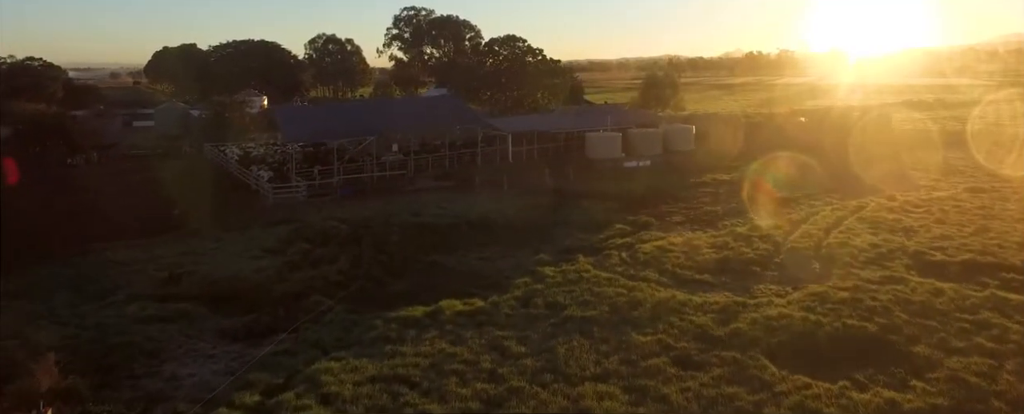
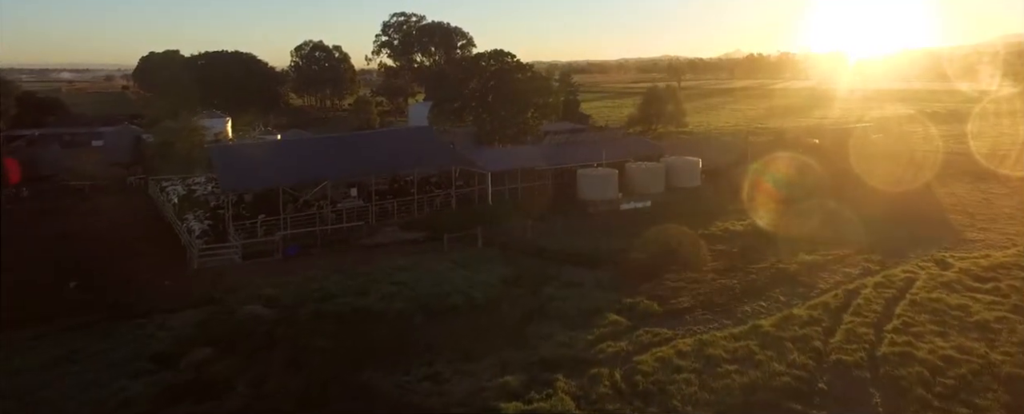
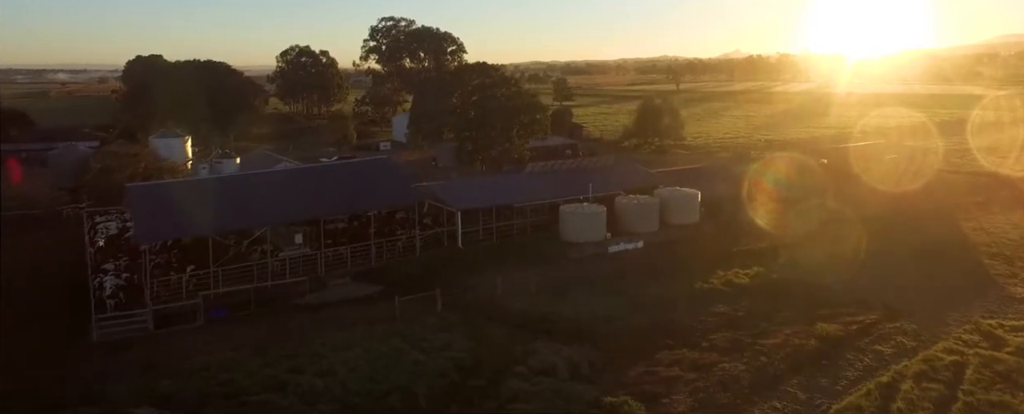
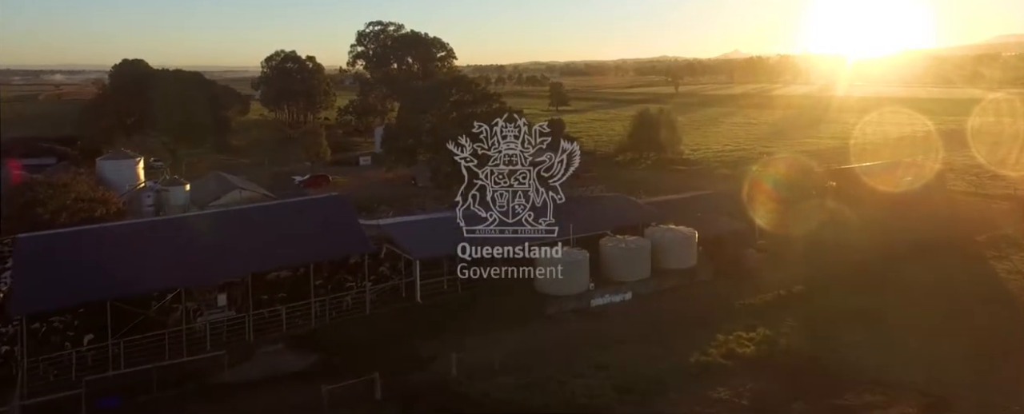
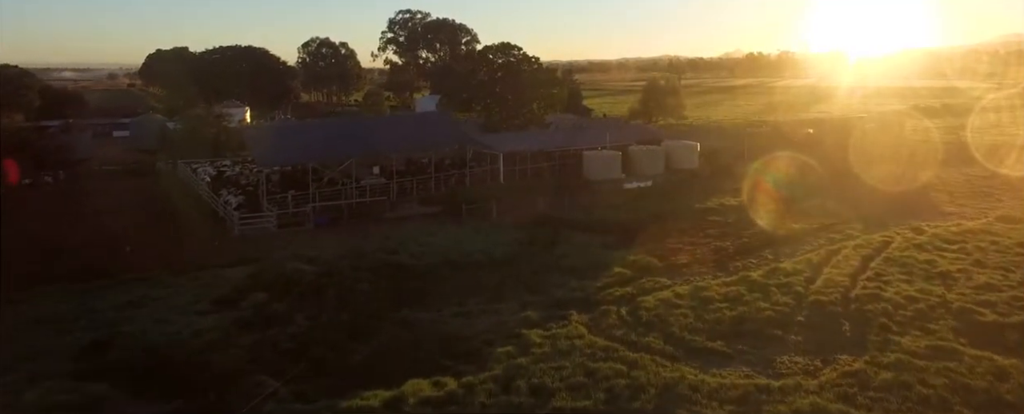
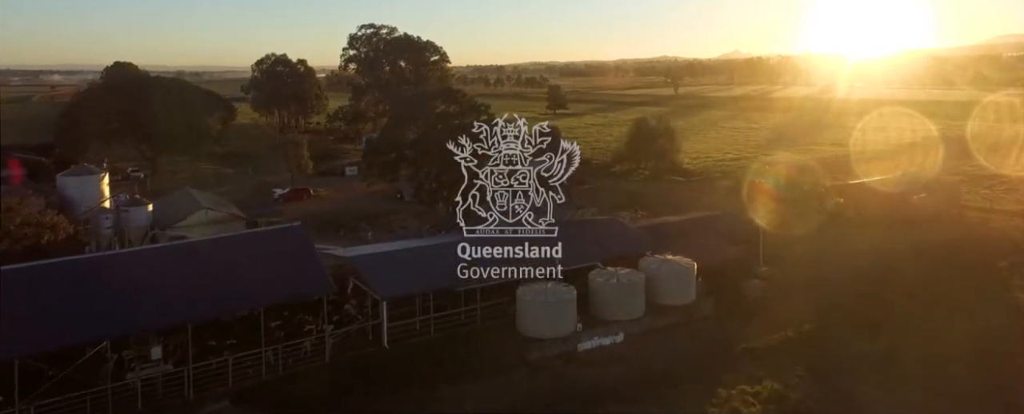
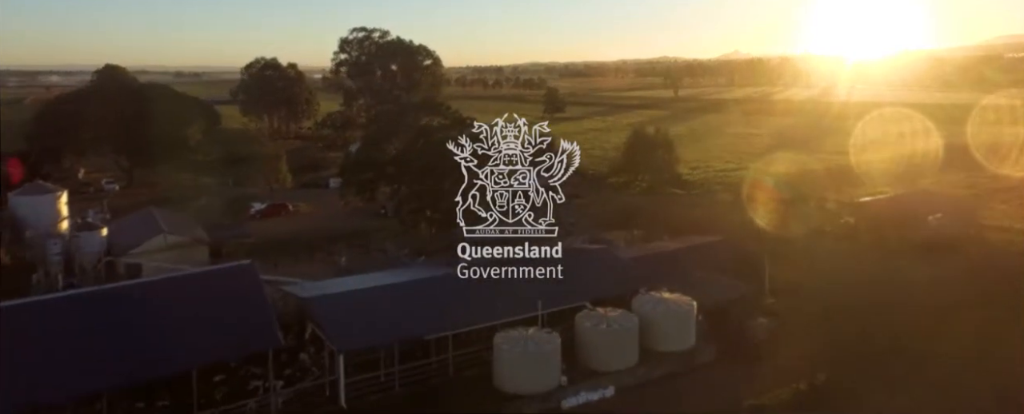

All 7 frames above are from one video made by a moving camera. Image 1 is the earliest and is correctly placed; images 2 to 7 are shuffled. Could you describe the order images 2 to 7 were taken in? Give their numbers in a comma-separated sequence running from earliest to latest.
5, 2, 3, 4, 6, 7
